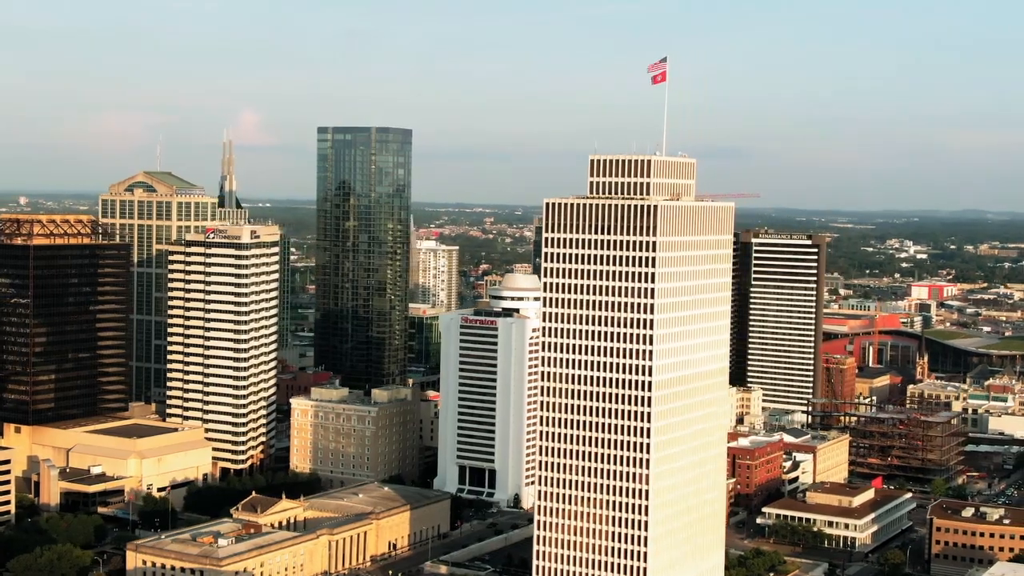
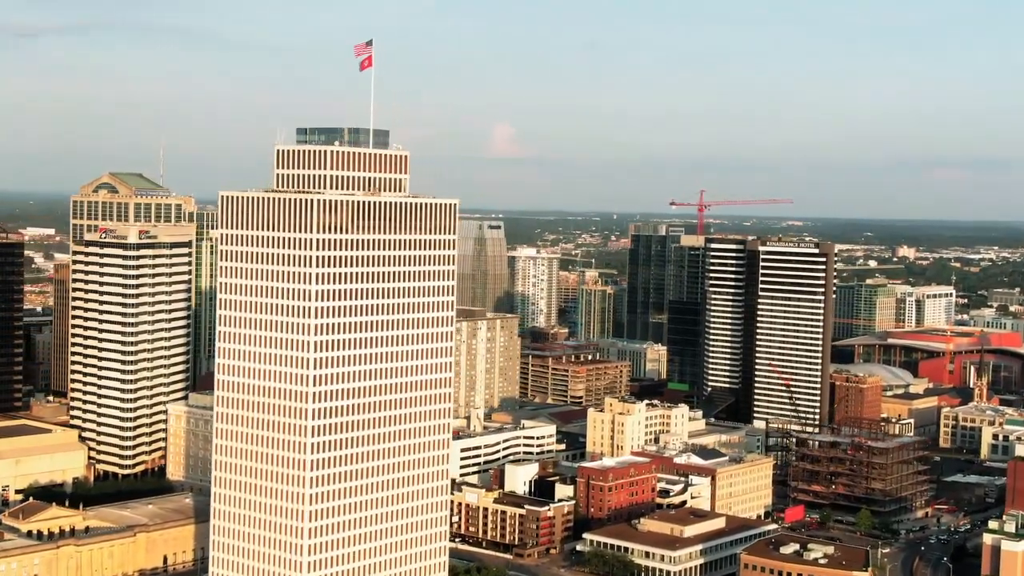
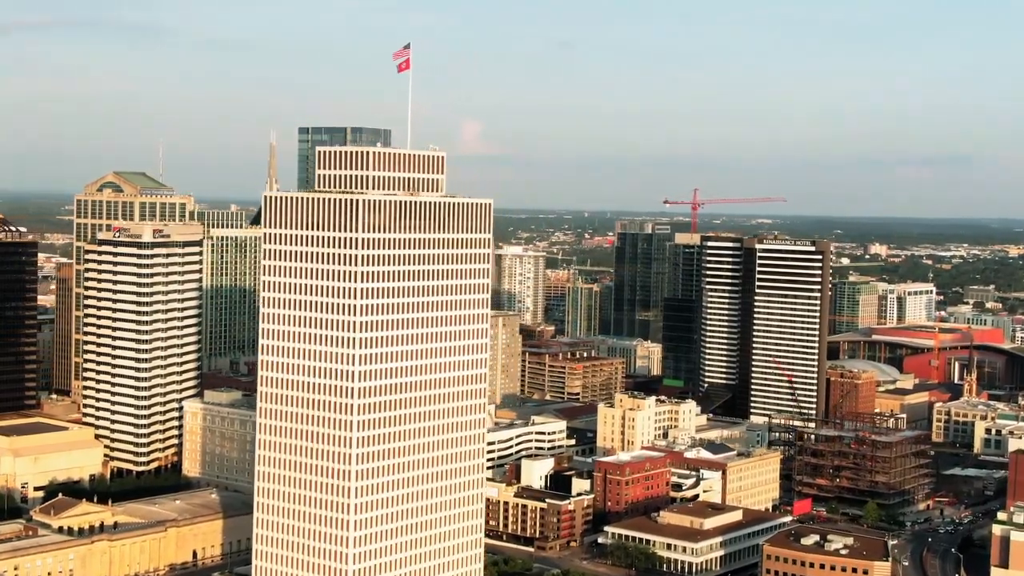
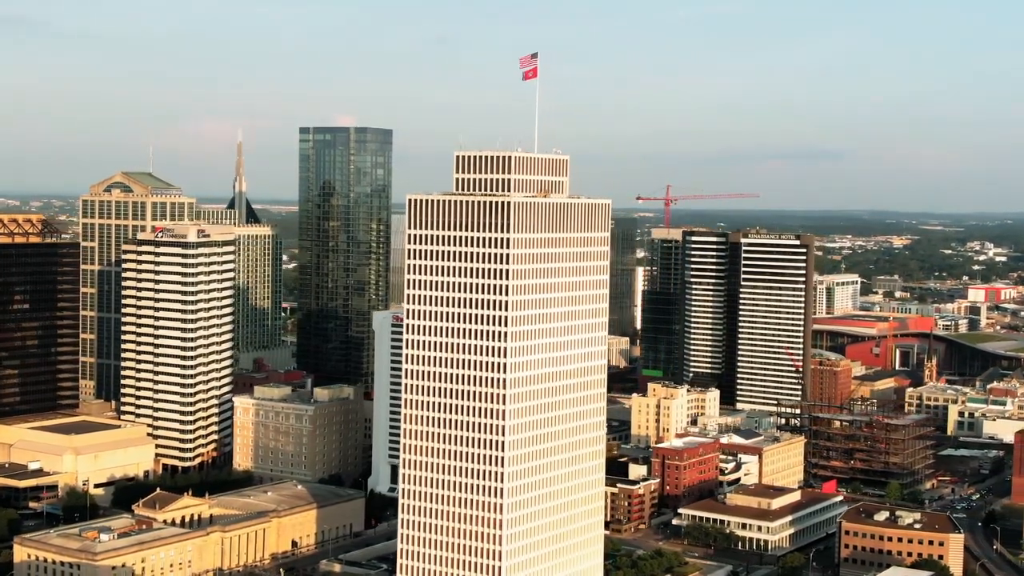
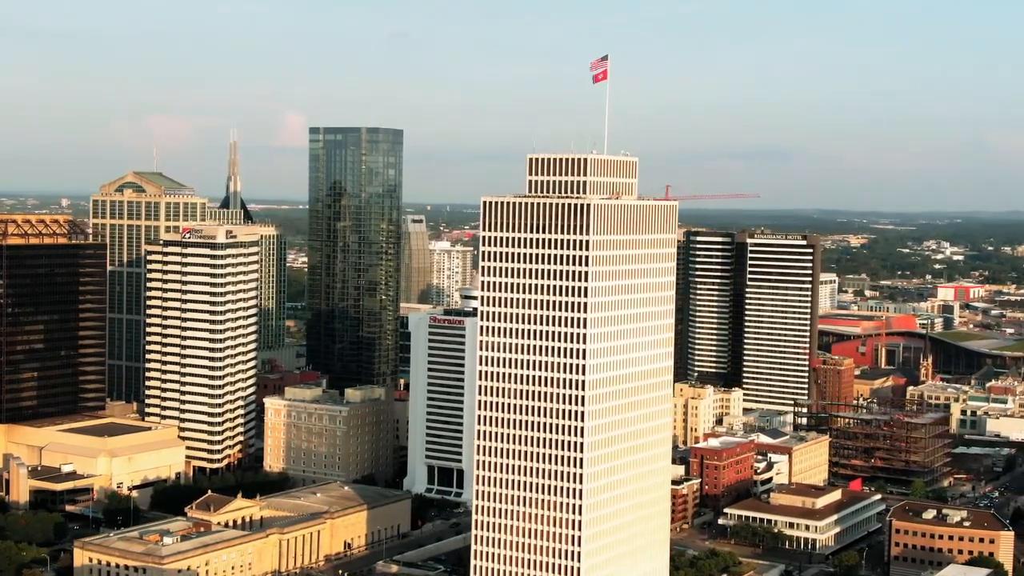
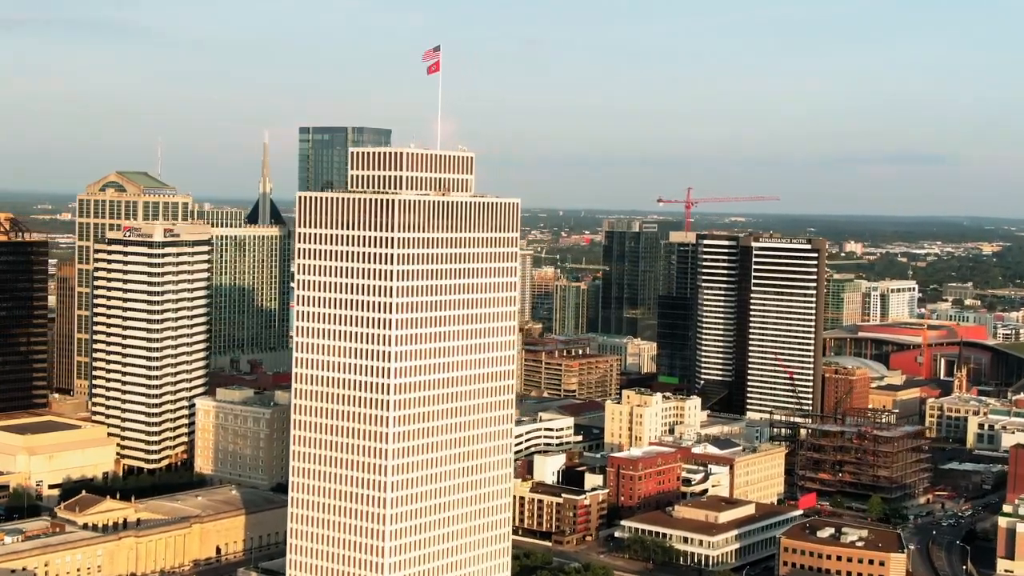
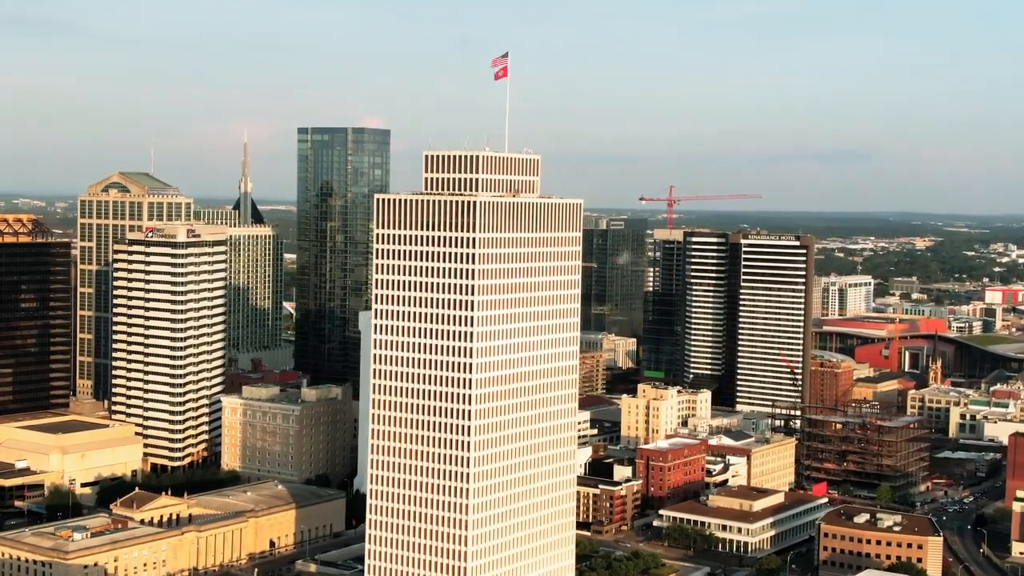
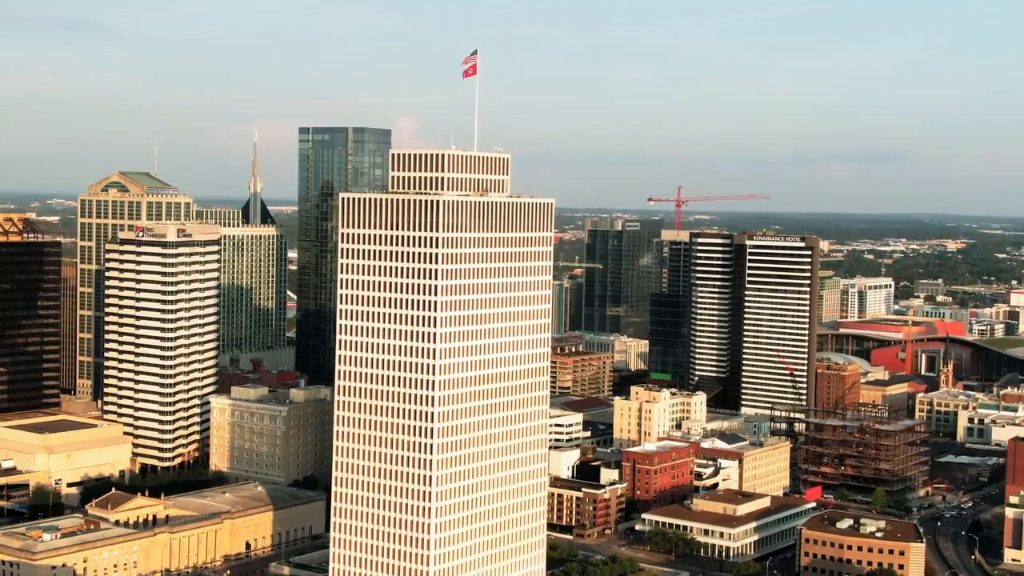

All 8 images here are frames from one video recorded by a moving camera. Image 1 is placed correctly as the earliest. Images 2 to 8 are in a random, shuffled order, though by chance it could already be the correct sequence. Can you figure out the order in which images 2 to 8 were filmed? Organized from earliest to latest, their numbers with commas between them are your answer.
5, 4, 7, 8, 6, 3, 2
